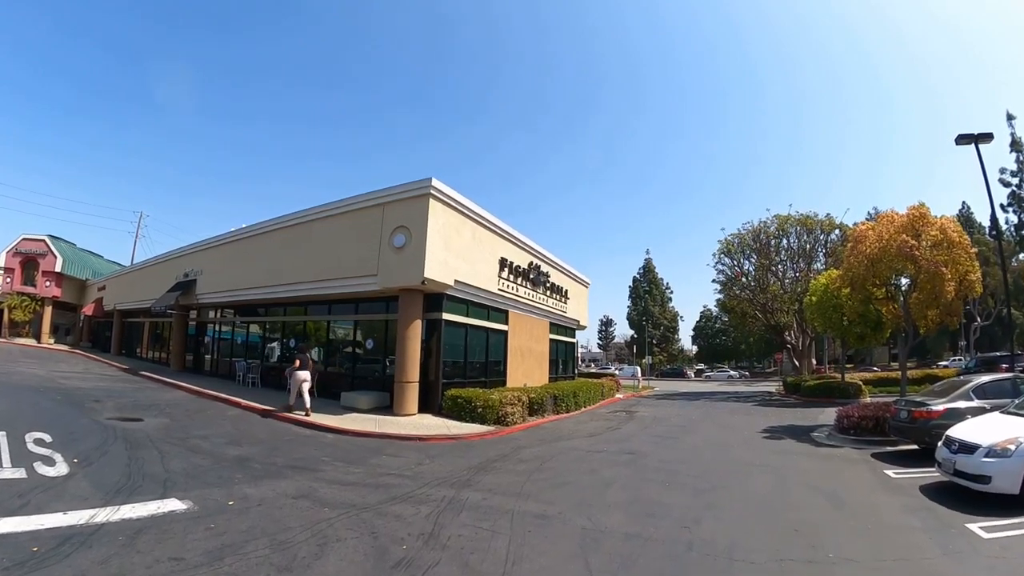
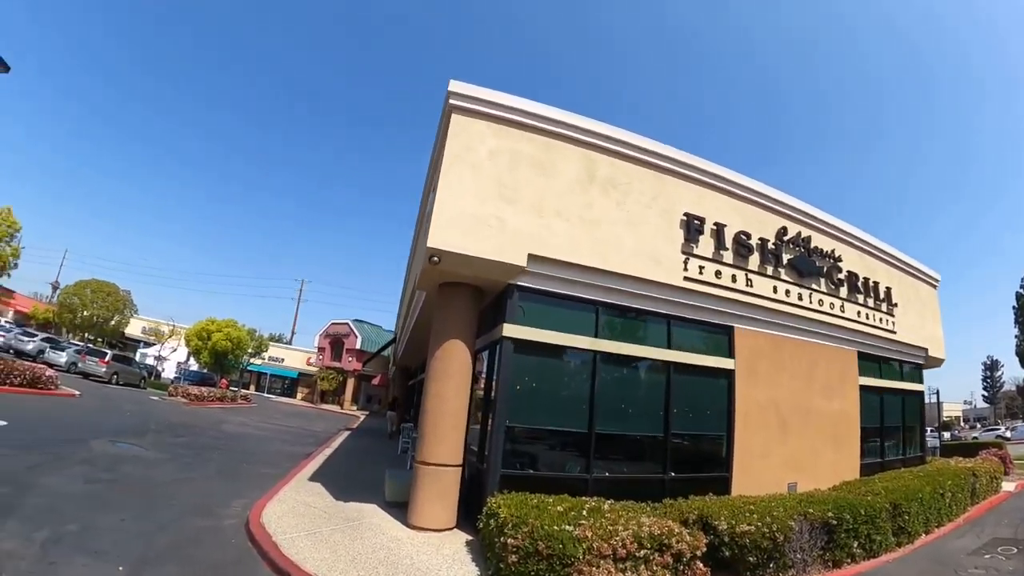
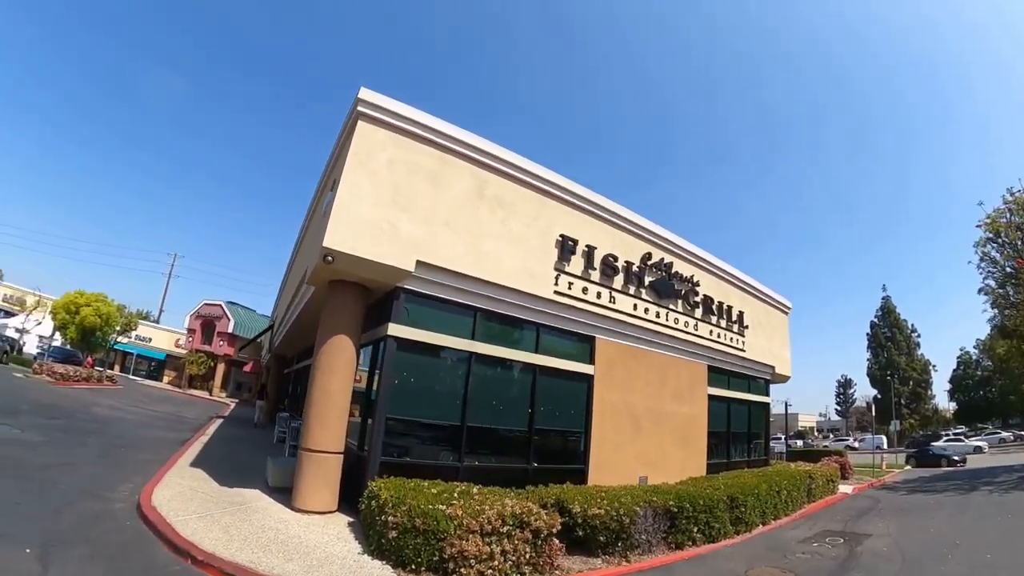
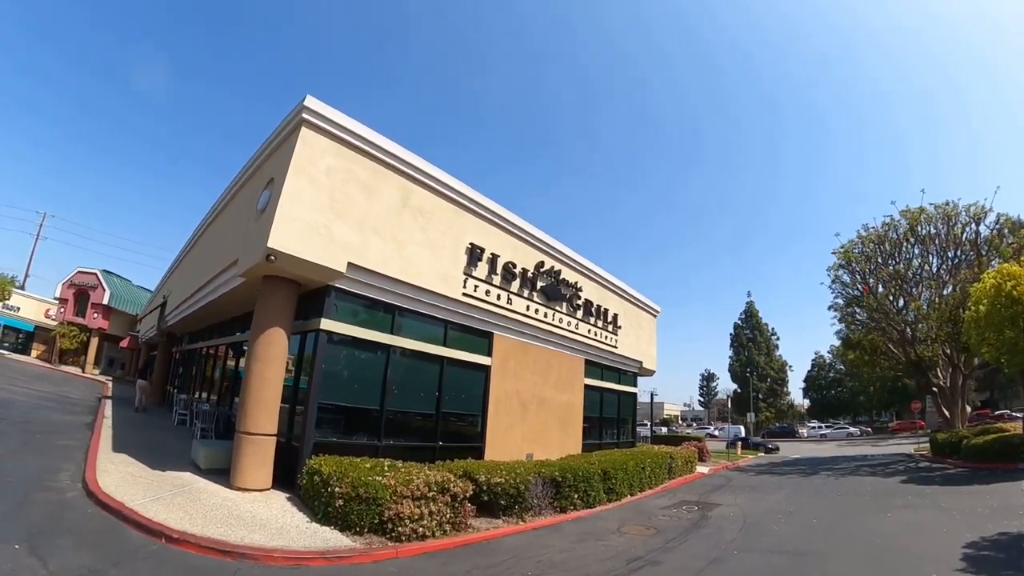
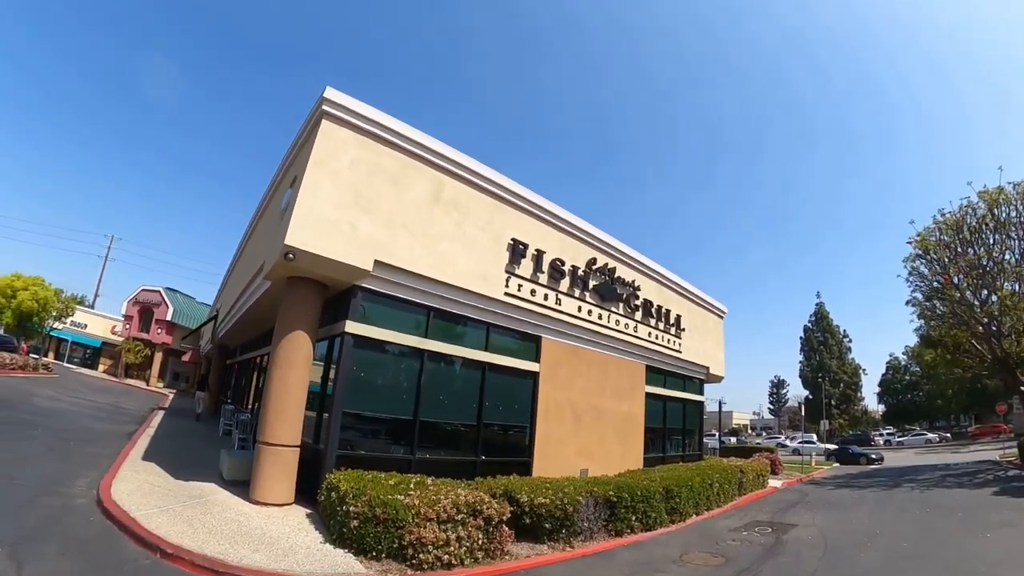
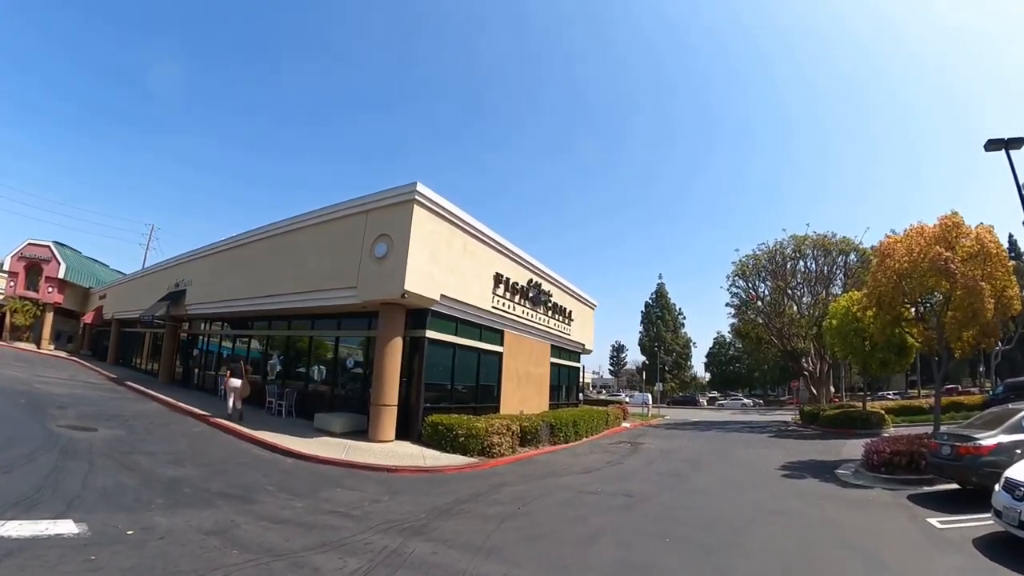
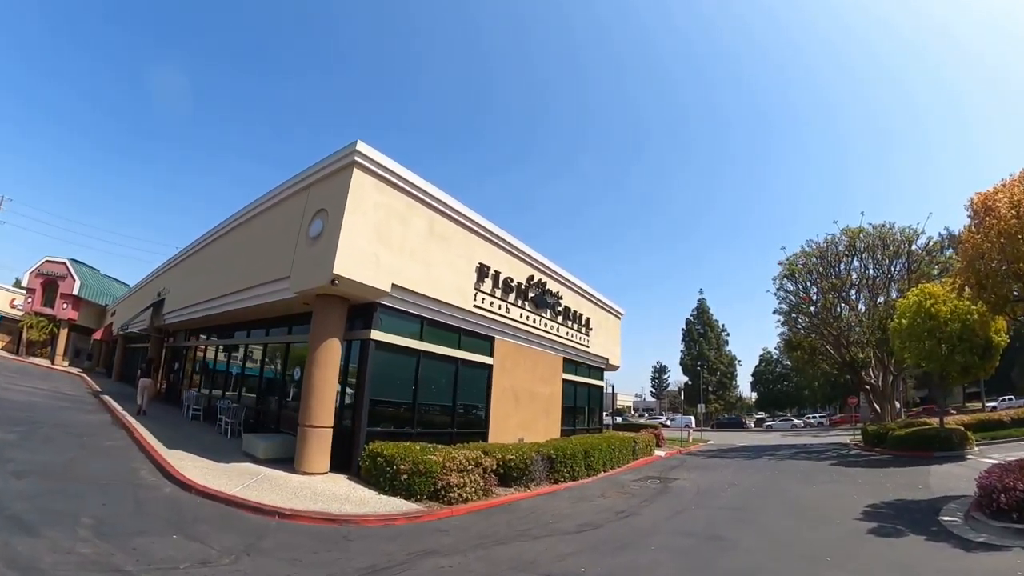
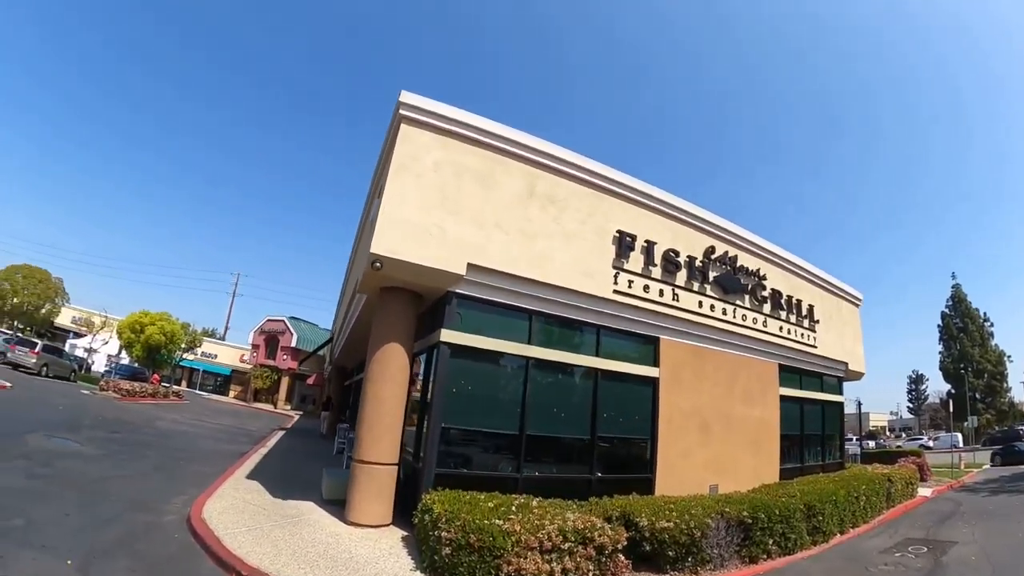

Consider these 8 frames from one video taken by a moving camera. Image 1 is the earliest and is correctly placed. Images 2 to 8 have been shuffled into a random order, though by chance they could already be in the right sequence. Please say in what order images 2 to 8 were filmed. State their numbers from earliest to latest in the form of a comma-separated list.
6, 7, 4, 5, 3, 8, 2
